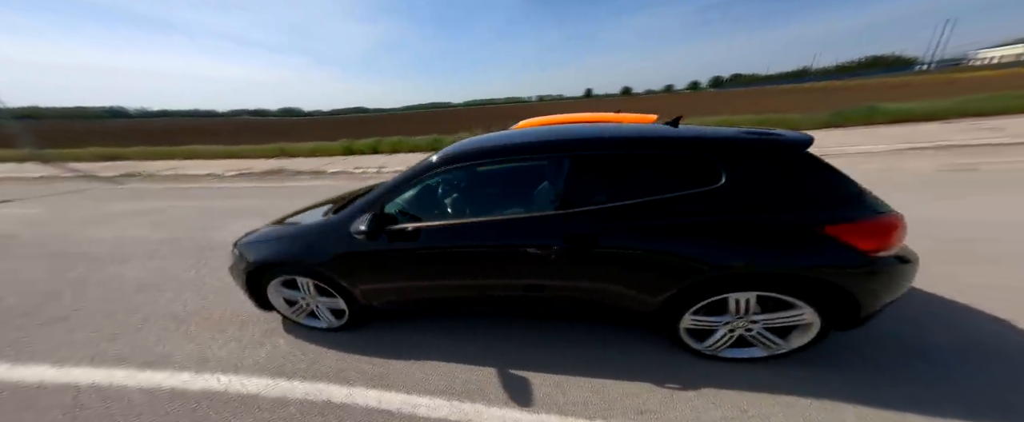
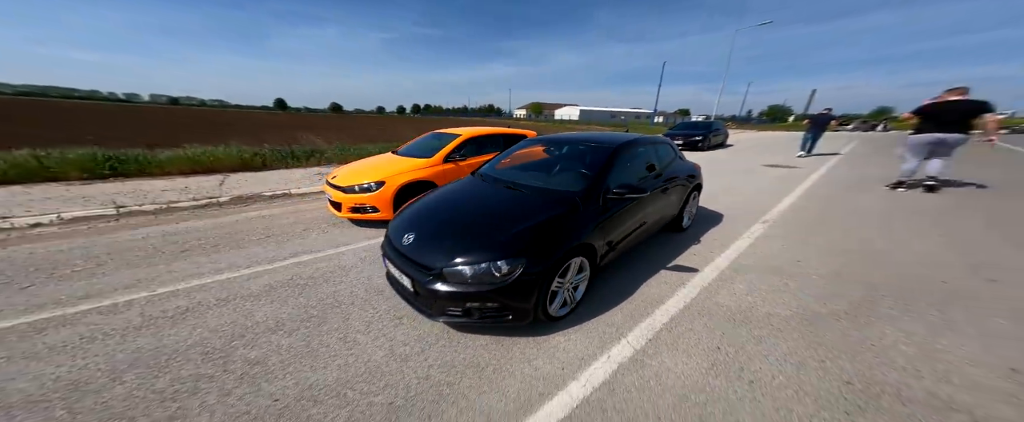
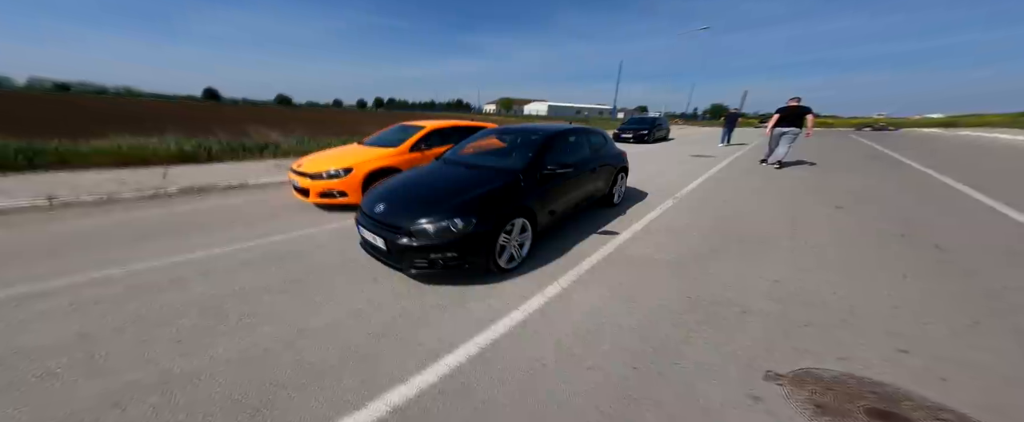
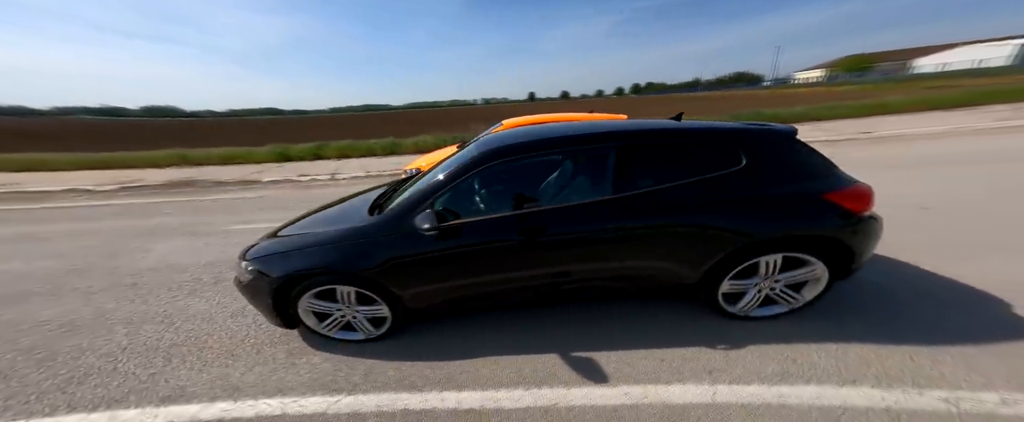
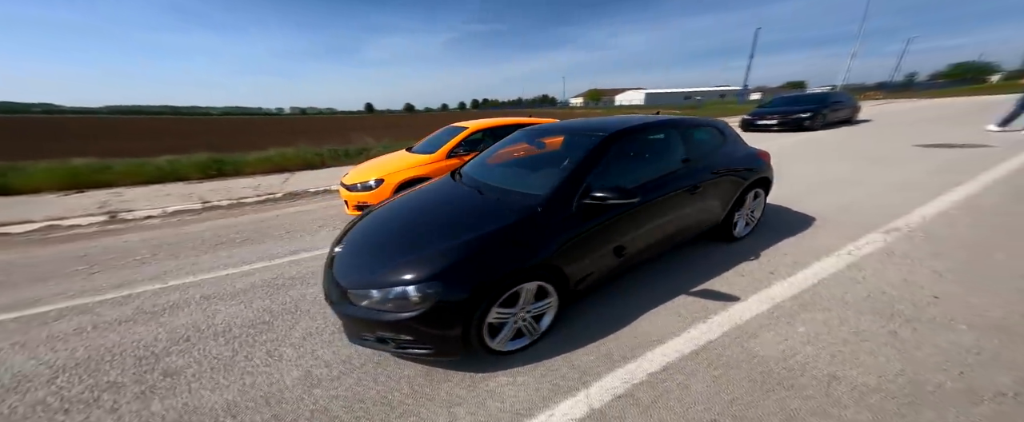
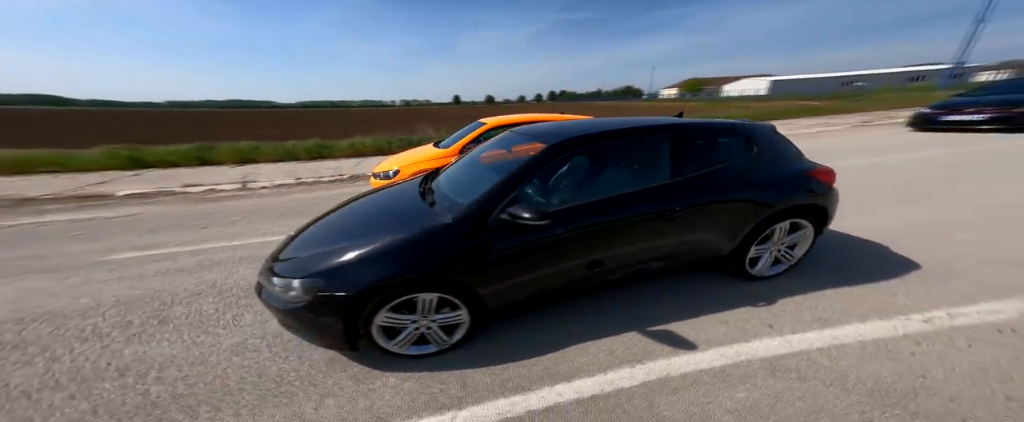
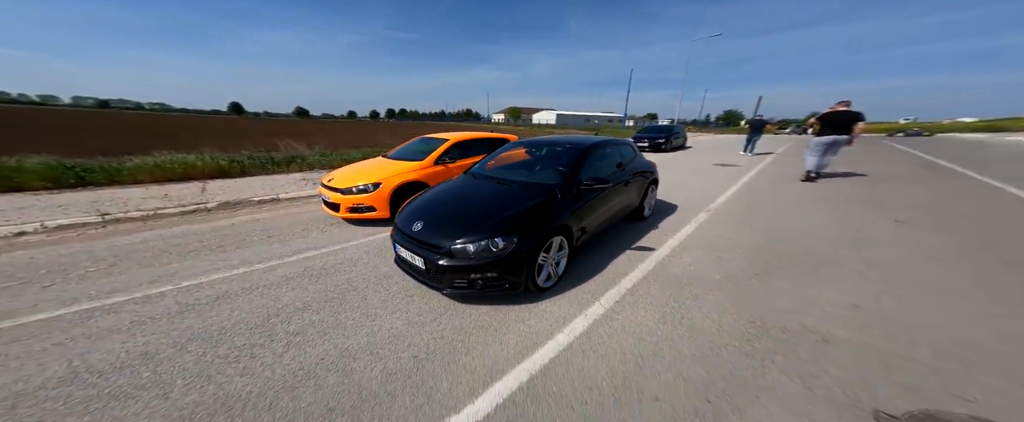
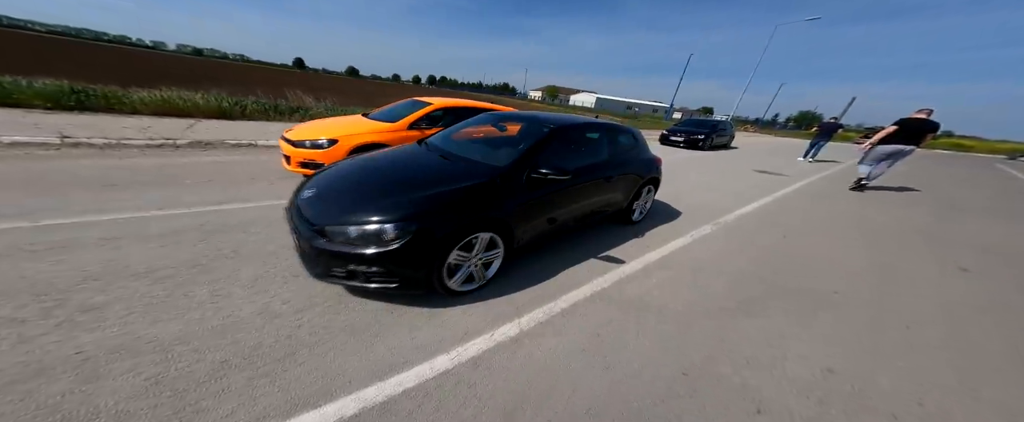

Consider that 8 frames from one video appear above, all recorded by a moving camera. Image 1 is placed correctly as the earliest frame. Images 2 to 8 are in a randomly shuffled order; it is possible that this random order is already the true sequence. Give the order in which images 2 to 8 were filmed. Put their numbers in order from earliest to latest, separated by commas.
4, 6, 5, 2, 7, 3, 8
